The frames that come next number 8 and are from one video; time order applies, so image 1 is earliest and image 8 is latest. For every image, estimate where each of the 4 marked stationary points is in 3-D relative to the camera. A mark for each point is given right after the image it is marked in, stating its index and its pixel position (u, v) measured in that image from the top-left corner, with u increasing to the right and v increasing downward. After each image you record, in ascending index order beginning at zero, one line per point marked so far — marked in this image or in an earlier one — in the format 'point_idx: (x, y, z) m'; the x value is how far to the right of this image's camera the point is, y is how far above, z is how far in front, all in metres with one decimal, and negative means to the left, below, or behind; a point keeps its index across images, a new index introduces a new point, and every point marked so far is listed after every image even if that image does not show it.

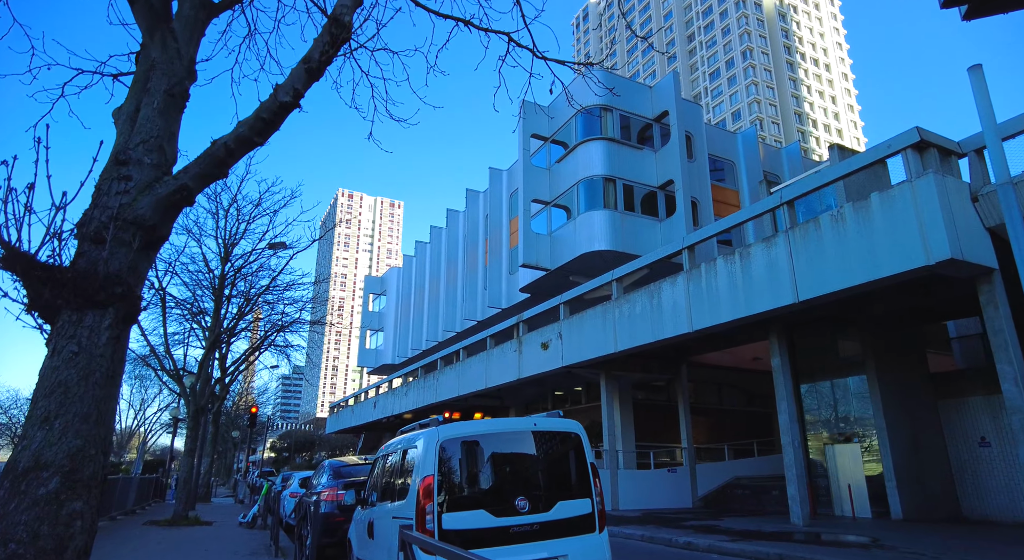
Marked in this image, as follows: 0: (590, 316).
0: (+2.2, -1.0, +17.5) m
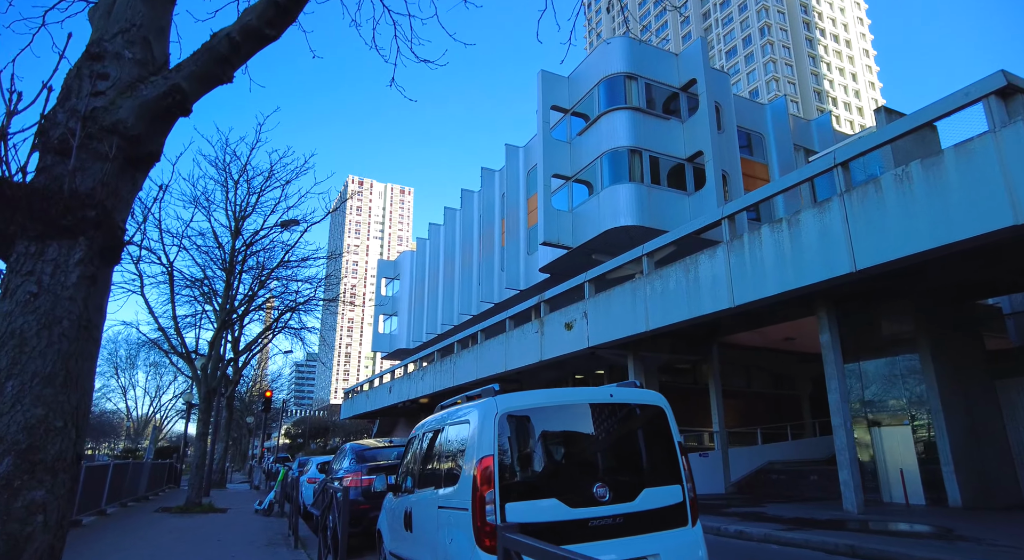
0: (+2.8, -0.4, +16.7) m
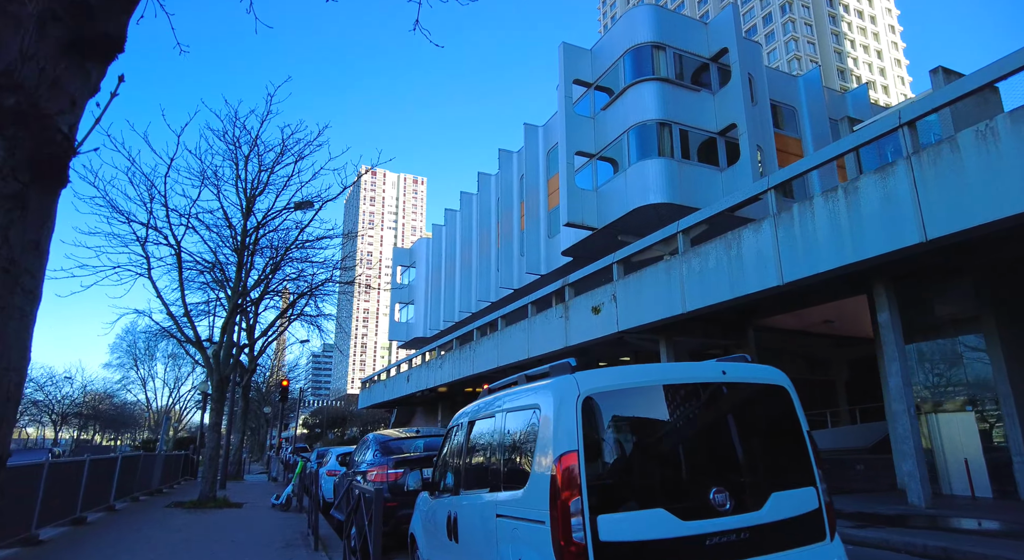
0: (+3.4, +0.1, +15.7) m
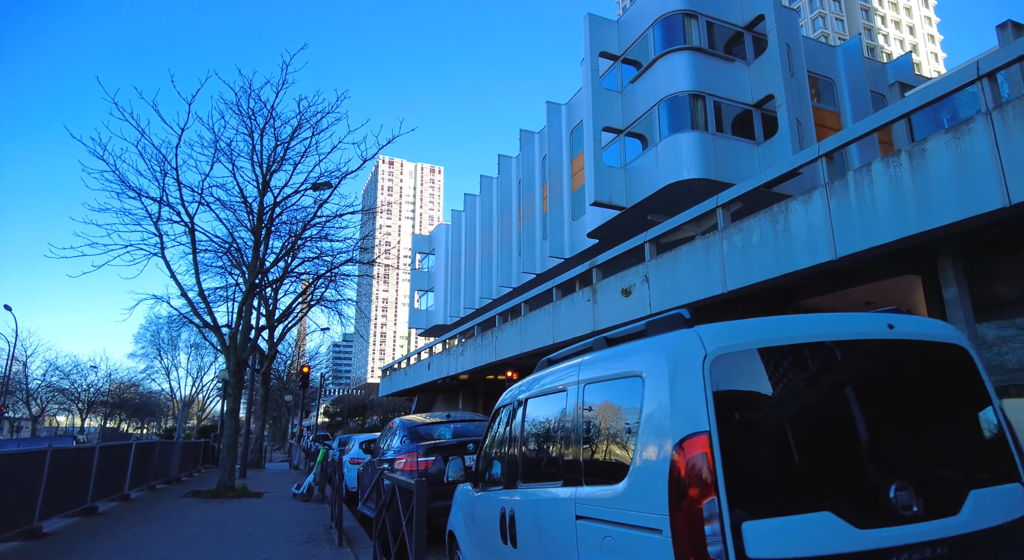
0: (+4.1, +0.6, +14.9) m
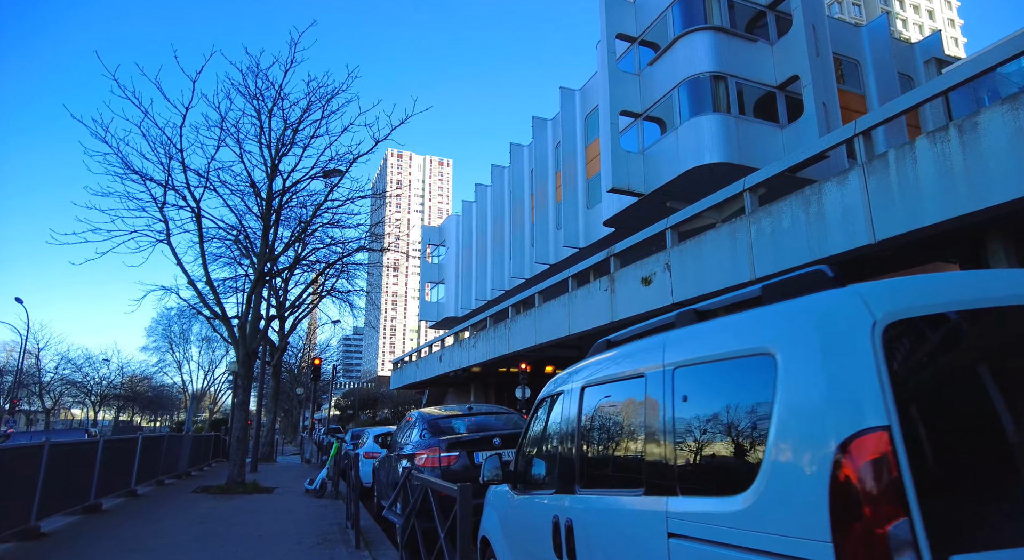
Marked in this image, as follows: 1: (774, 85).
0: (+4.5, +0.9, +14.3) m
1: (+7.6, +5.7, +18.6) m
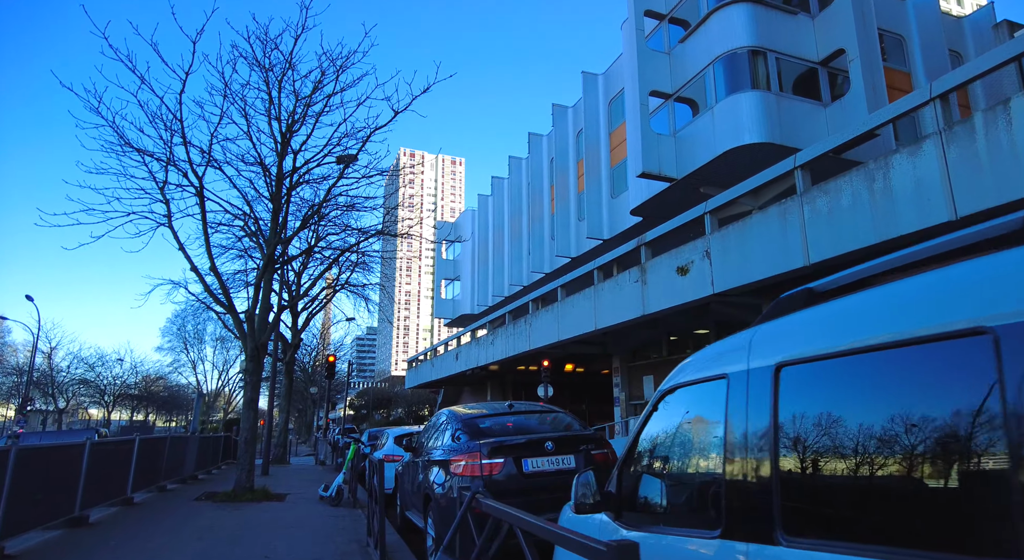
0: (+5.0, +1.2, +13.2) m
1: (+8.3, +5.9, +17.4) m
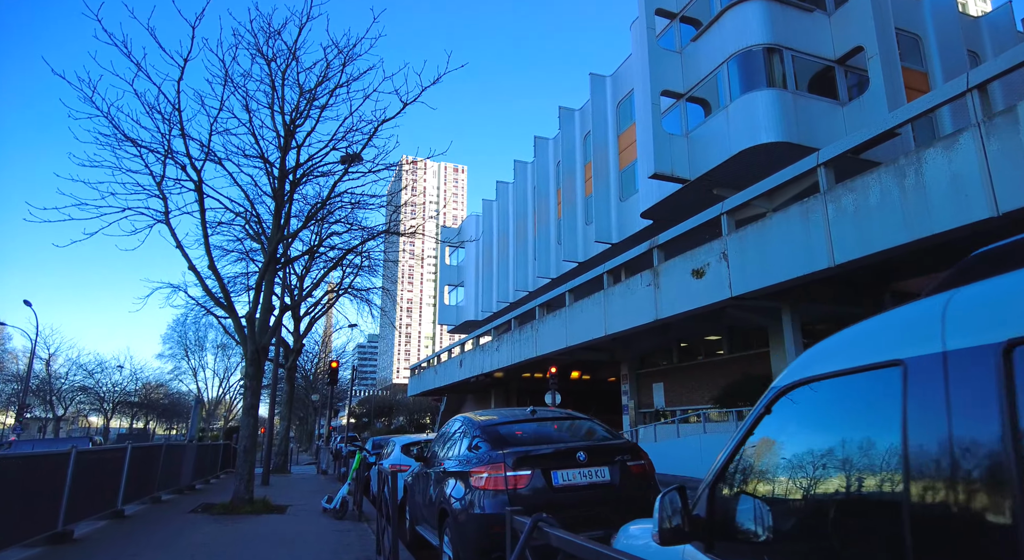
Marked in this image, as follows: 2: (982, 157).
0: (+5.3, +1.1, +12.7) m
1: (+8.5, +5.8, +17.0) m
2: (+6.5, +1.7, +8.9) m
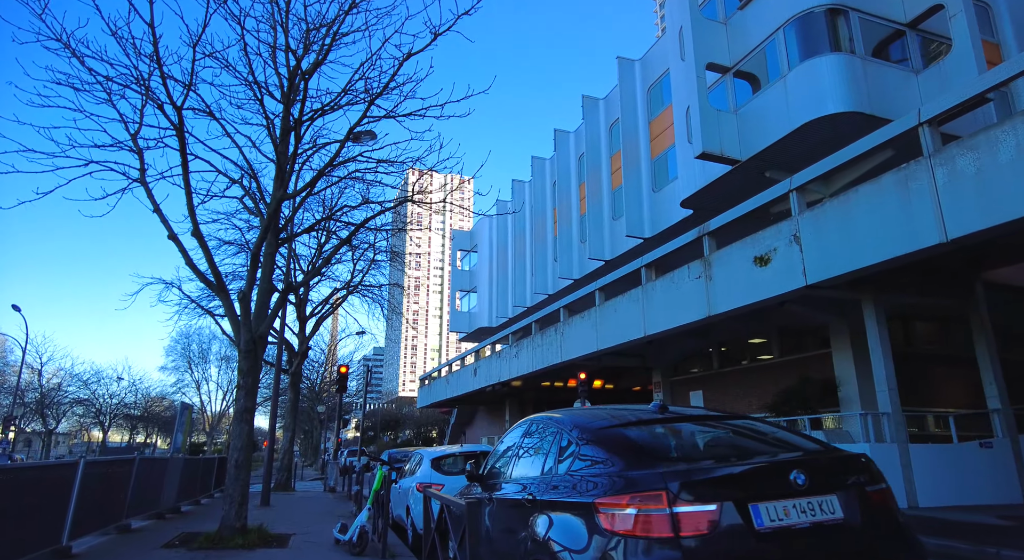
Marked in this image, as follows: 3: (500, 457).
0: (+6.0, +1.4, +10.7) m
1: (+9.2, +6.1, +15.1) m
2: (+7.2, +2.0, +7.0) m
3: (-0.2, -1.4, +5.2) m
